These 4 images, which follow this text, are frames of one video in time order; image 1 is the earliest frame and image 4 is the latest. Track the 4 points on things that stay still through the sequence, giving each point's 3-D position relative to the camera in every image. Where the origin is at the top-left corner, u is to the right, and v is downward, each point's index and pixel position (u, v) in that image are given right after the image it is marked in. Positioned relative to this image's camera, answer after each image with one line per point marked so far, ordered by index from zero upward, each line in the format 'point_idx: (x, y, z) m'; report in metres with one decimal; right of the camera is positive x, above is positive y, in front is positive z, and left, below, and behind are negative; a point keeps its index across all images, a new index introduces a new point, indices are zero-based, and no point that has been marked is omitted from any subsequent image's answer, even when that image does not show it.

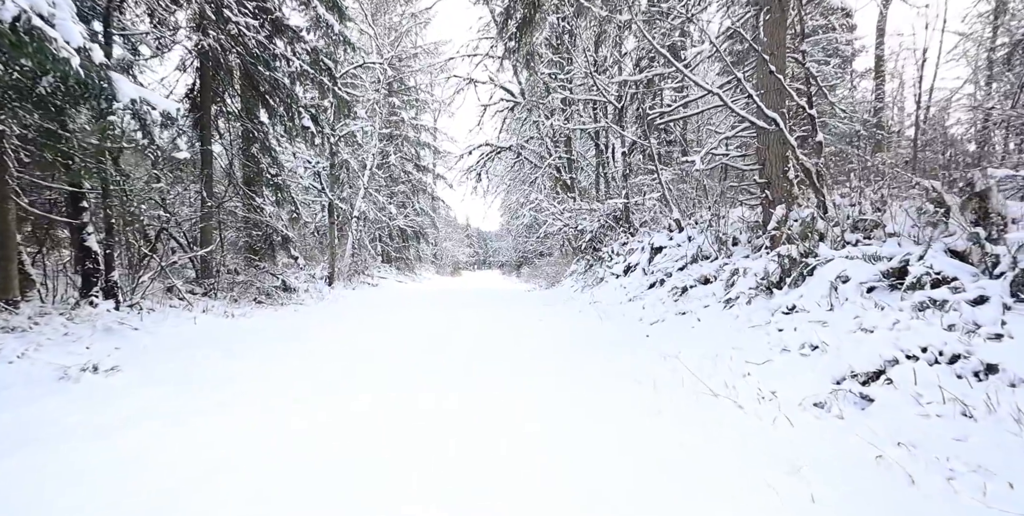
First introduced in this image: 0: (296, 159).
0: (-6.1, +2.8, +12.2) m
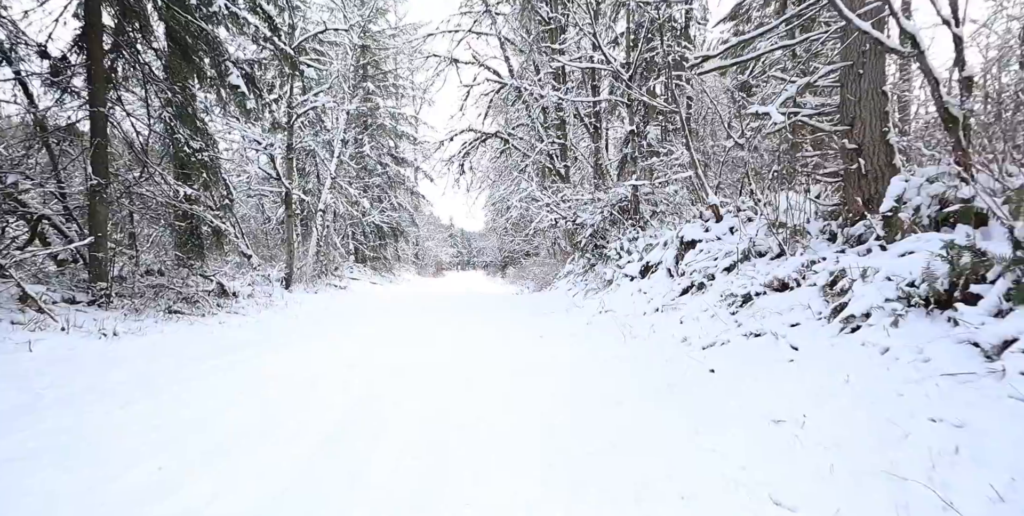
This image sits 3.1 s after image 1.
0: (-6.4, +2.8, +10.3) m
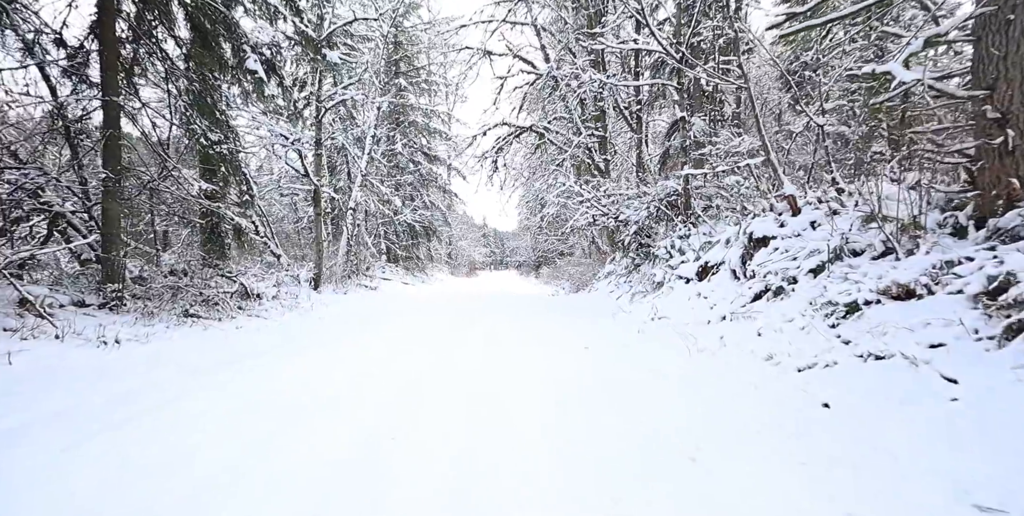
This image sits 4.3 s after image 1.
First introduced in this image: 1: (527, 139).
0: (-5.6, +2.8, +10.0) m
1: (+0.5, +4.0, +14.6) m
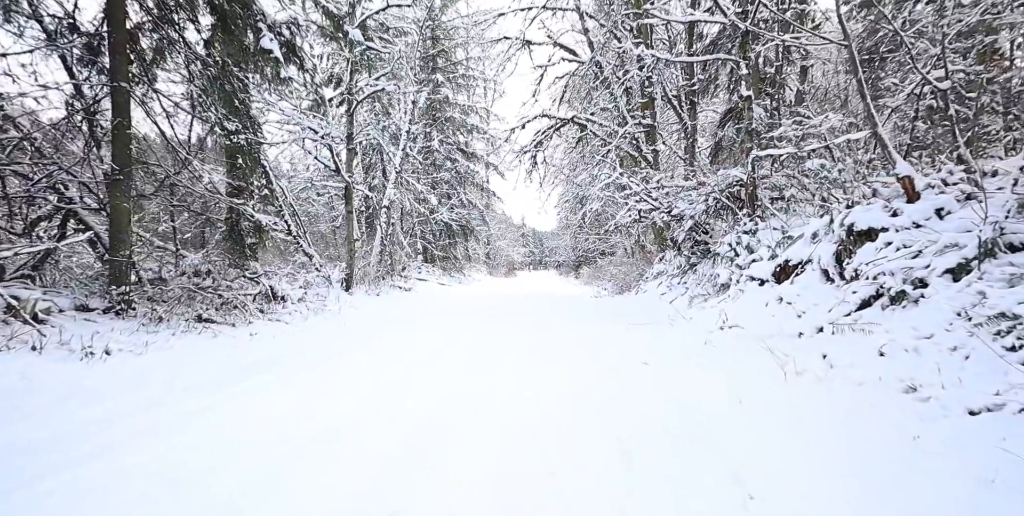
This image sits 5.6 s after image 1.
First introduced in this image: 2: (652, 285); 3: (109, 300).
0: (-4.8, +2.8, +9.6) m
1: (+1.7, +4.0, +13.7) m
2: (+3.4, -0.6, +10.7) m
3: (-4.9, -0.5, +5.5) m
